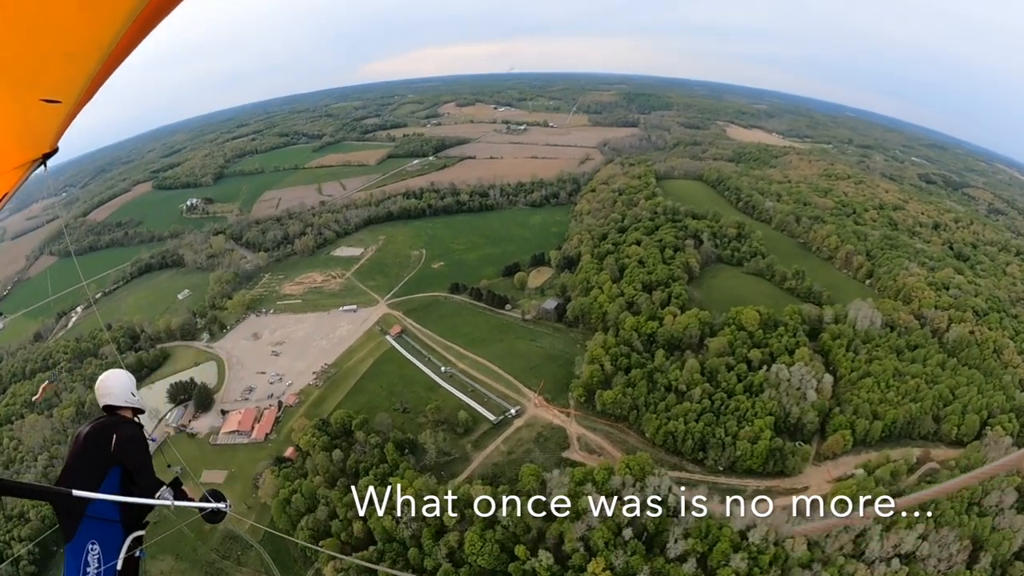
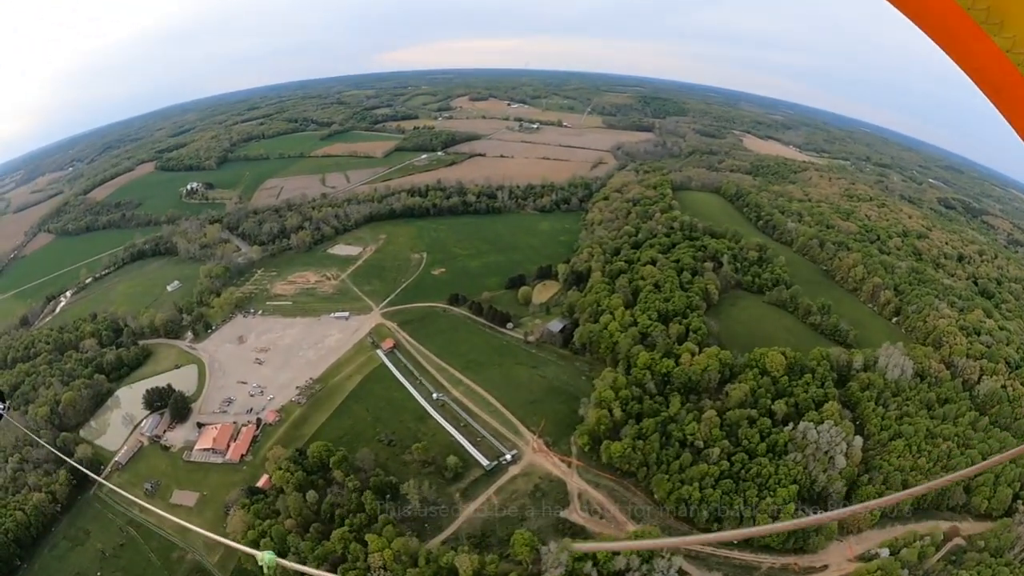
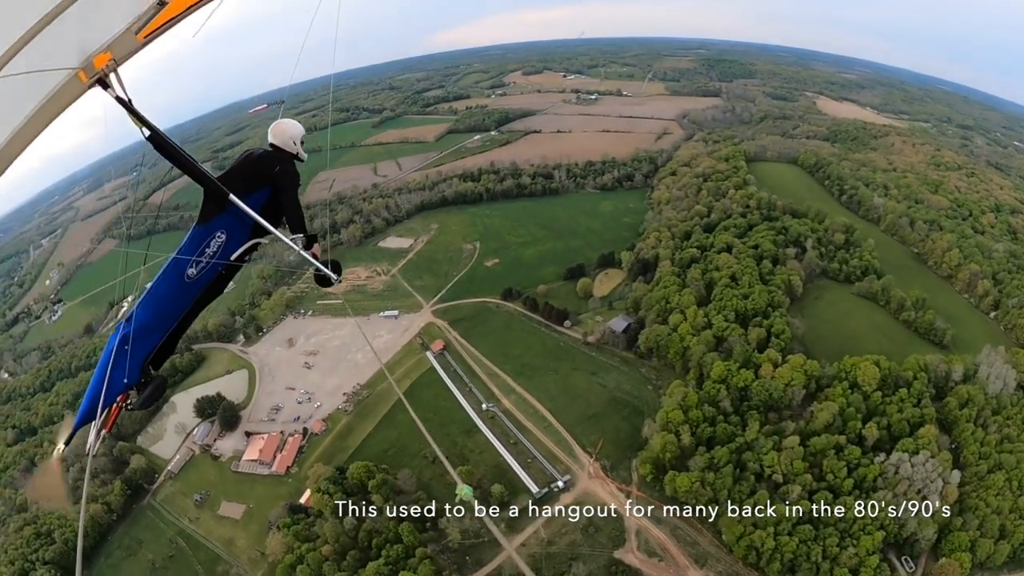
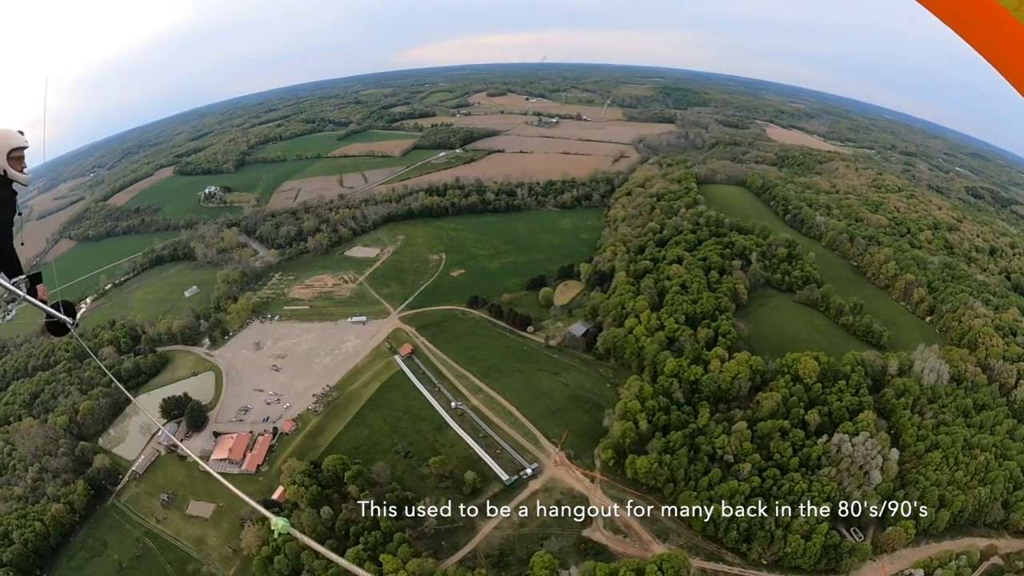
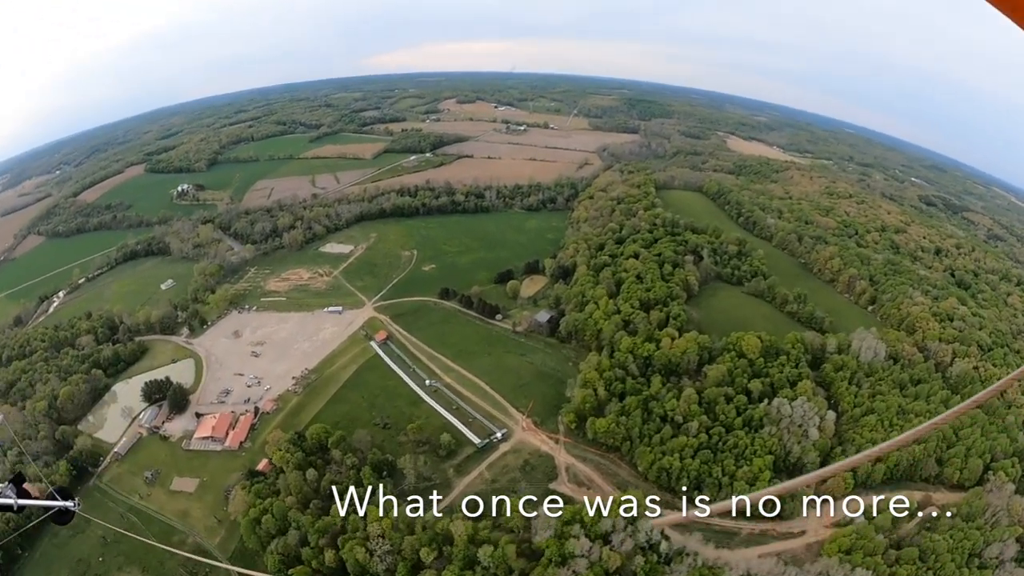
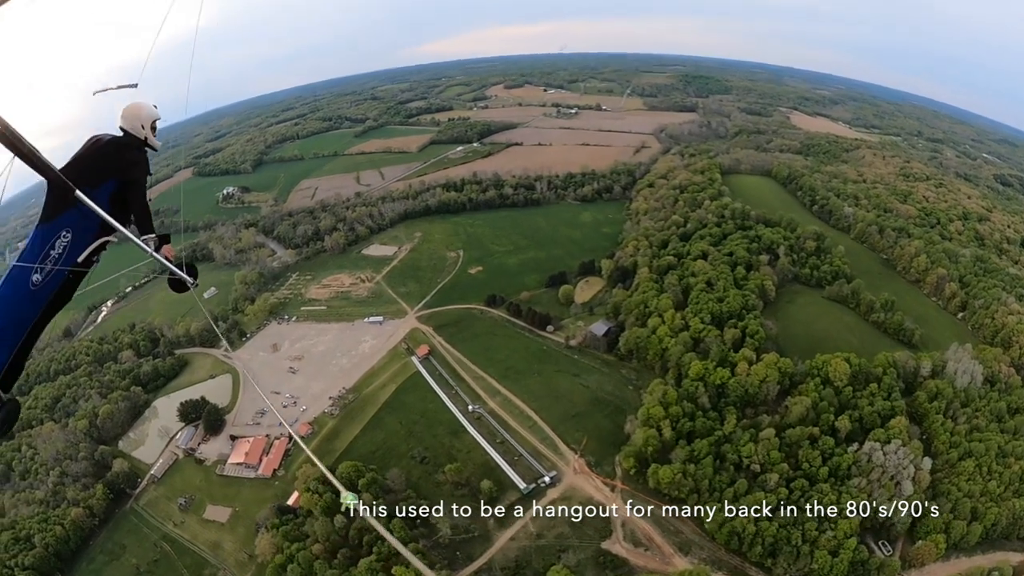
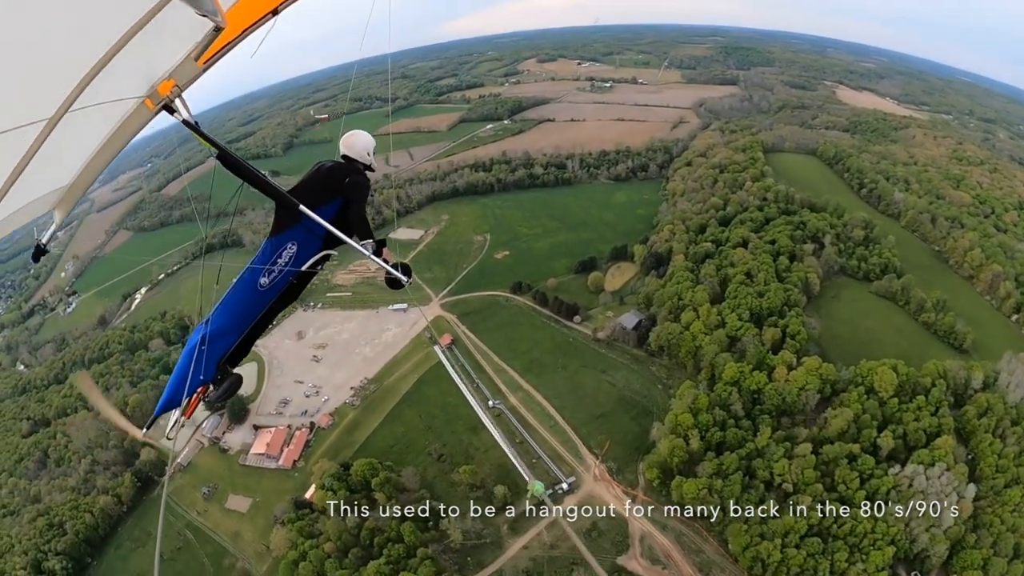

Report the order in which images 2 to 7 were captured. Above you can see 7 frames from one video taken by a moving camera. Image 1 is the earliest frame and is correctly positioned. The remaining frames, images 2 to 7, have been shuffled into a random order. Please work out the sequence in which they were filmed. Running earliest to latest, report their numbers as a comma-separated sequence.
5, 2, 4, 6, 3, 7
